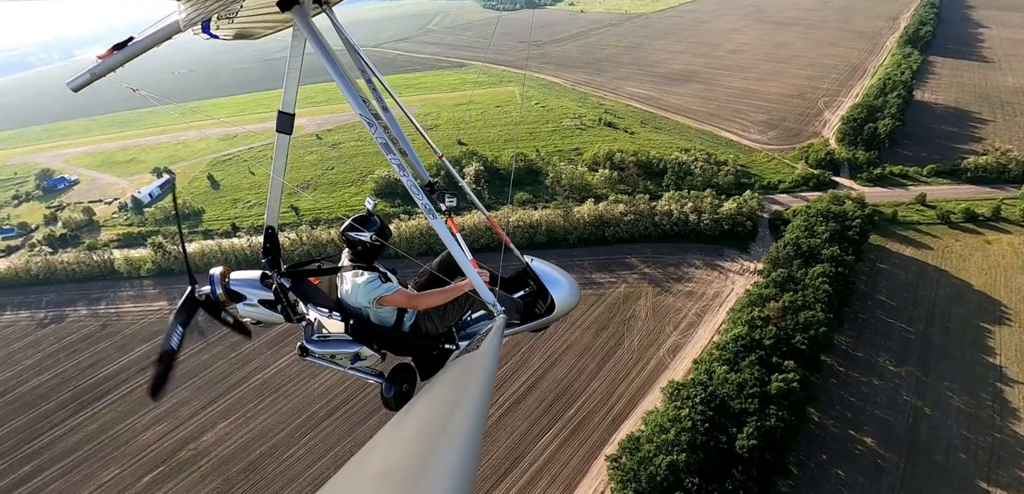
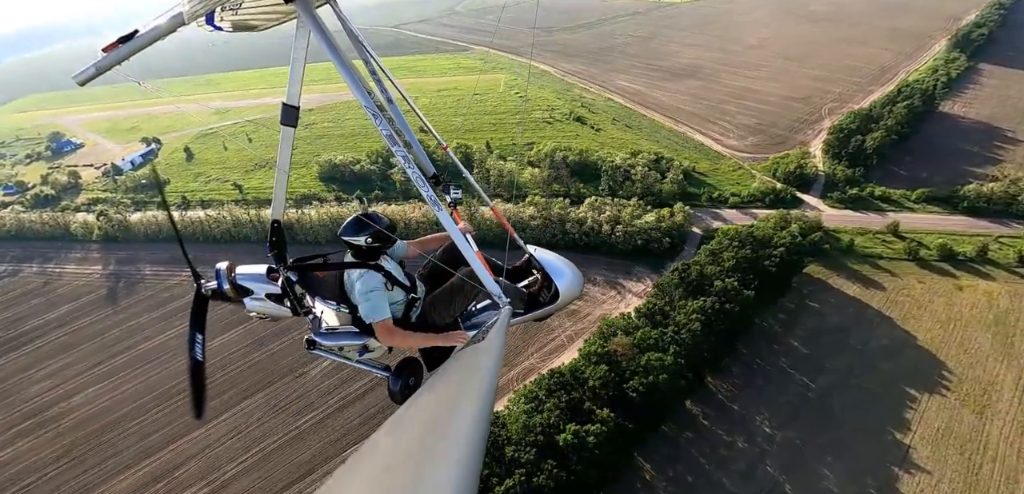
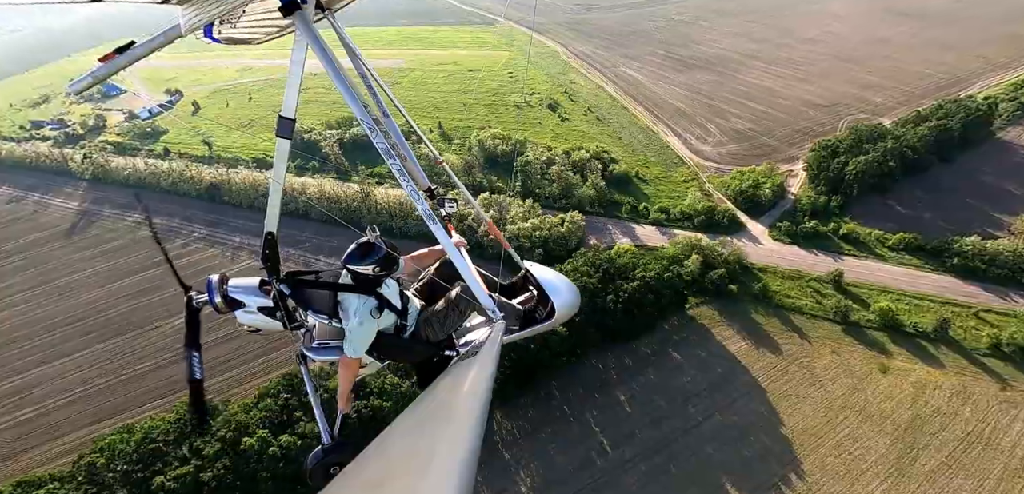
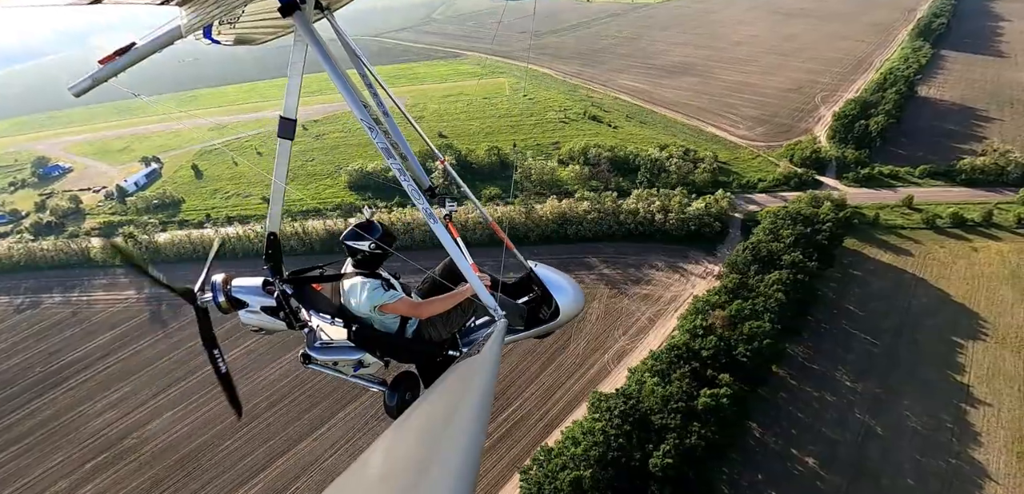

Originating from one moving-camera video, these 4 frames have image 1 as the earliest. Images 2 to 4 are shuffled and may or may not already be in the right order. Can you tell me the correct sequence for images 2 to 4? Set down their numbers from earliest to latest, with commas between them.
4, 2, 3
